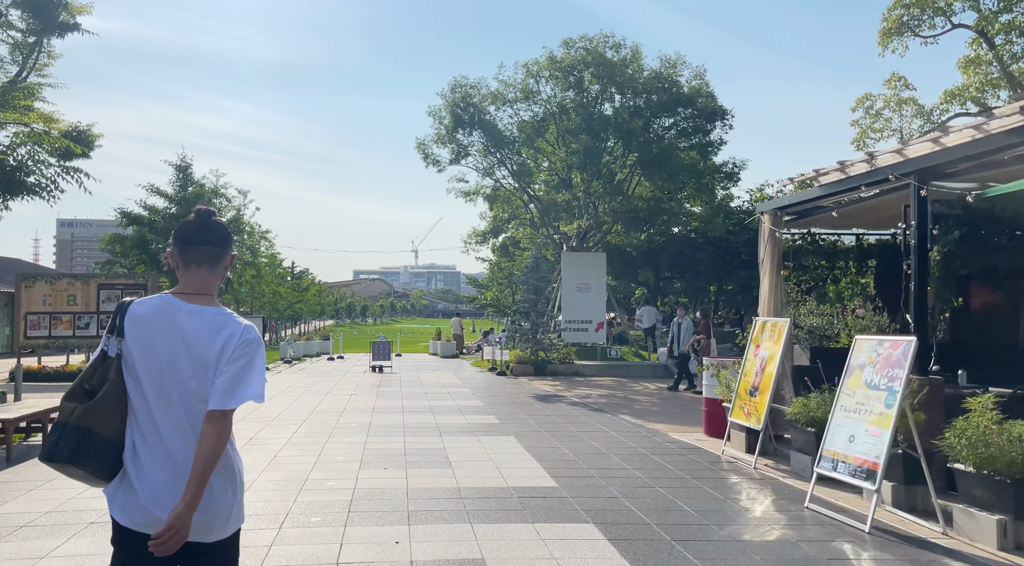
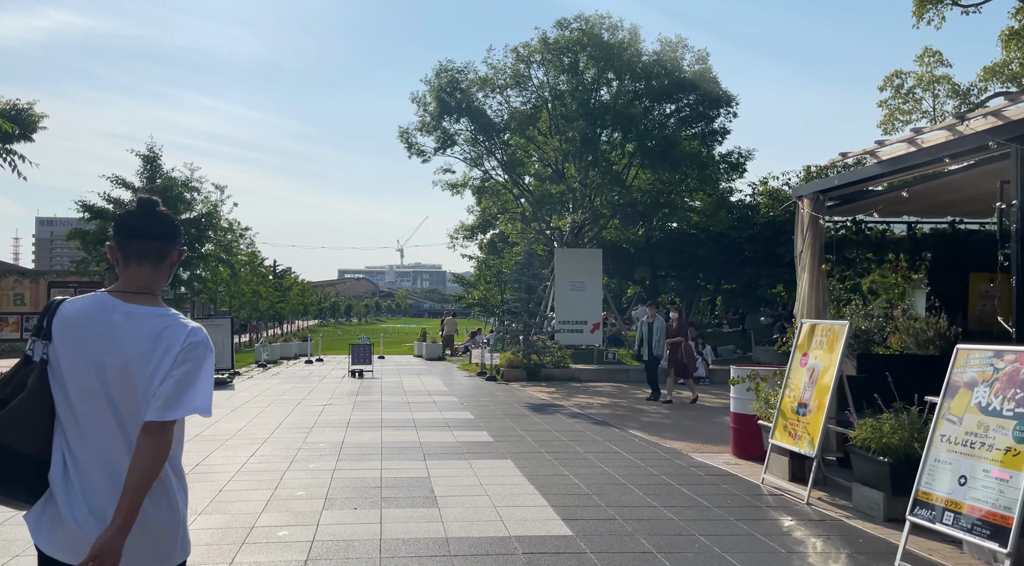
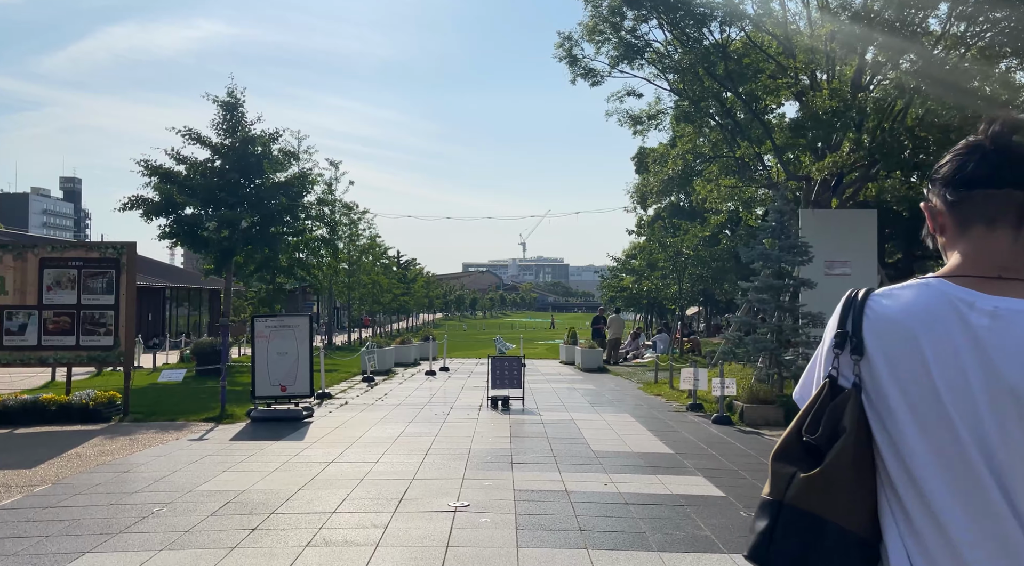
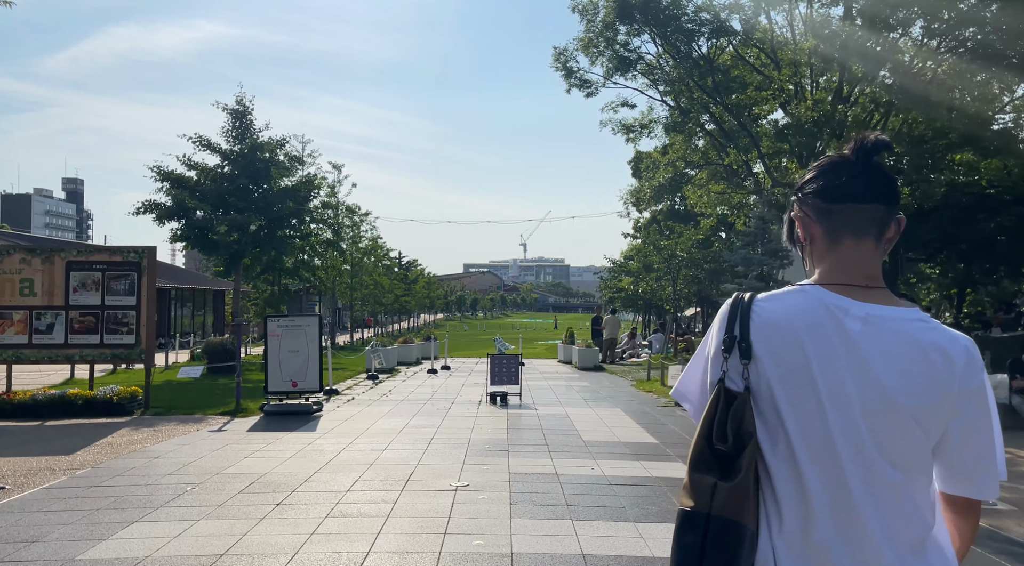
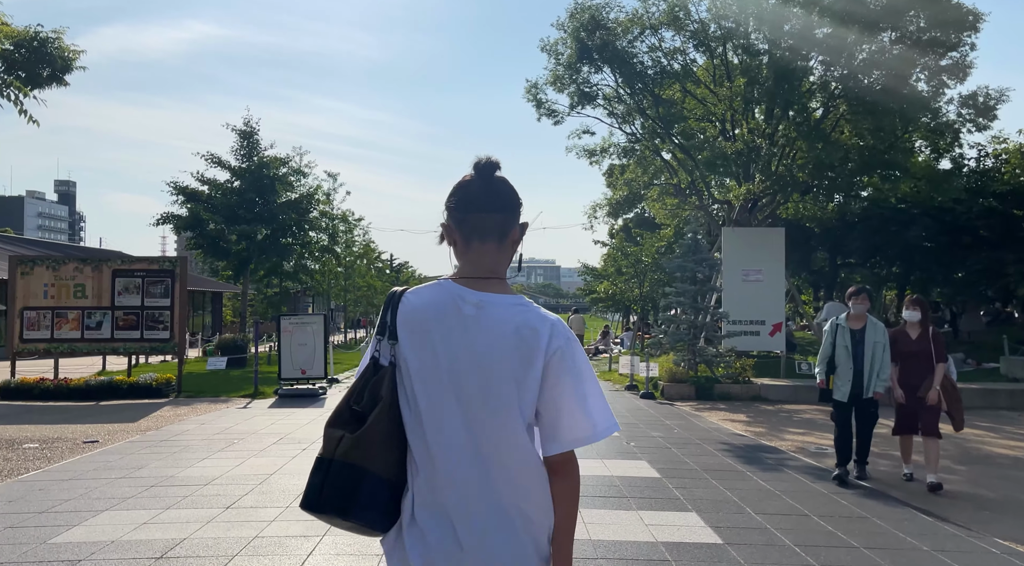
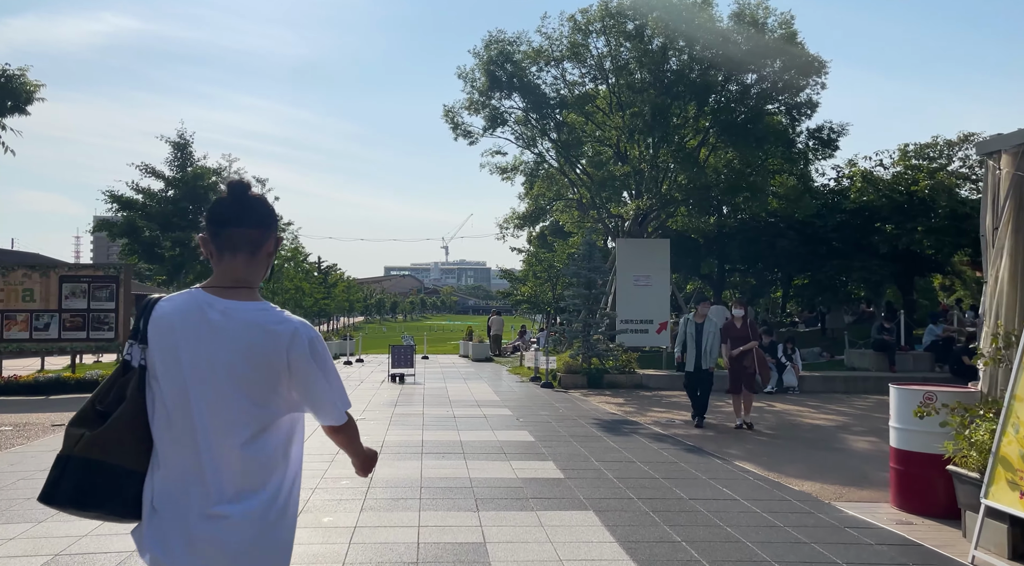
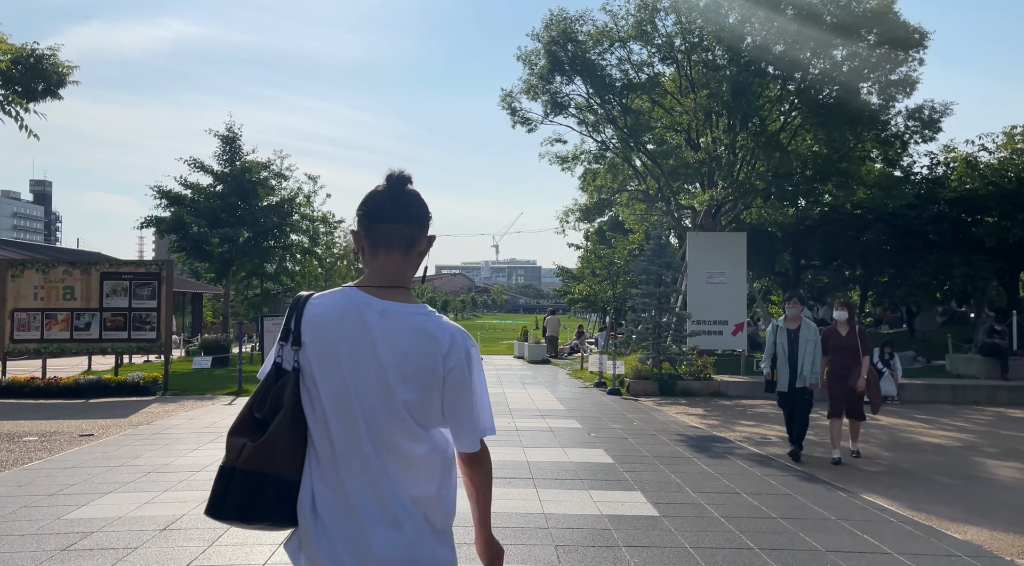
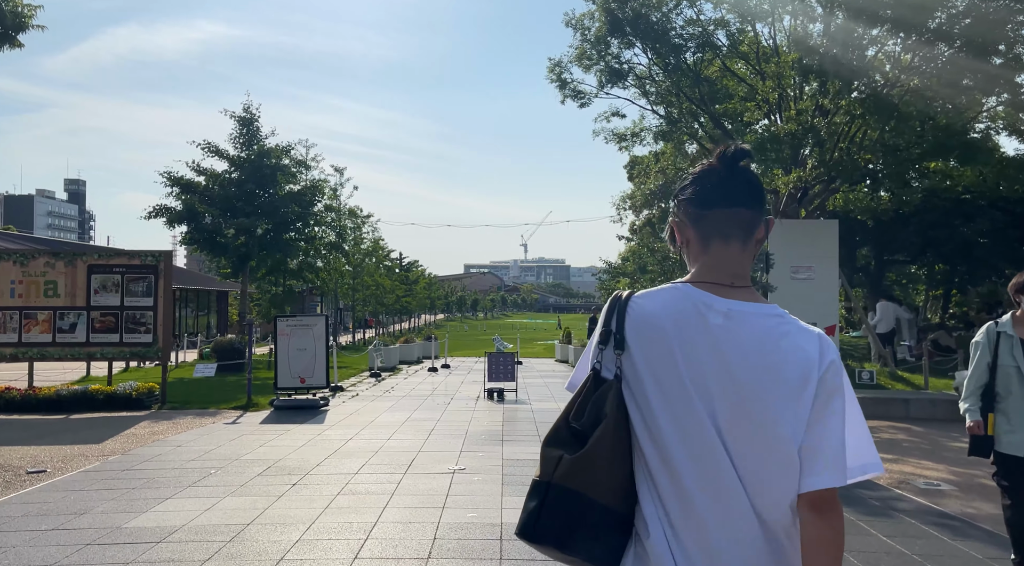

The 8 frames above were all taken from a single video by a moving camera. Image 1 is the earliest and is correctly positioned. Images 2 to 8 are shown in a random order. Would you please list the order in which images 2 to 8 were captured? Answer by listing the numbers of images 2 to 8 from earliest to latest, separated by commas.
2, 6, 7, 5, 8, 4, 3
